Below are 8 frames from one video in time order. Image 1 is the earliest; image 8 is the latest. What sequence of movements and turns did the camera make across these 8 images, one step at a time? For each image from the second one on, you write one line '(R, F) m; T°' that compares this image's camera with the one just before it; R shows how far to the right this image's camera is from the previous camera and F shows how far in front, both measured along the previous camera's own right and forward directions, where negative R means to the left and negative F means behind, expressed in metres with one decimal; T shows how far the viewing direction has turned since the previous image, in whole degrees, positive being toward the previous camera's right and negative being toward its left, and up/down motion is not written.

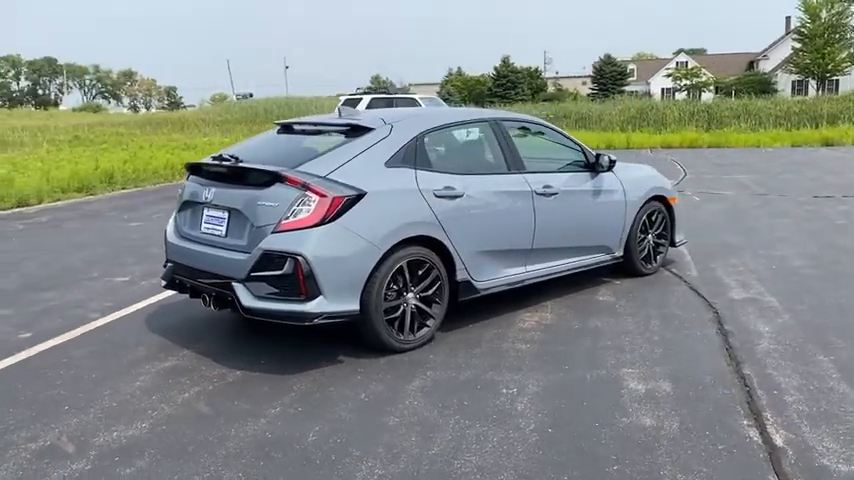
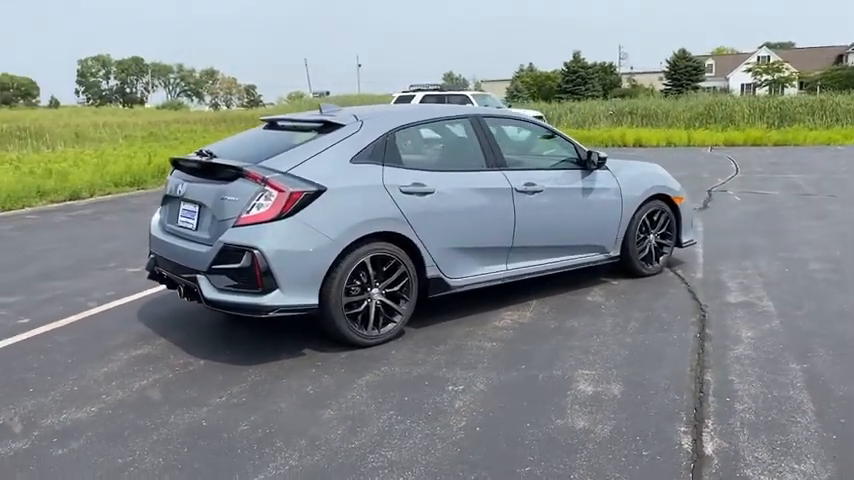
(+0.7, 0.0) m; -5°
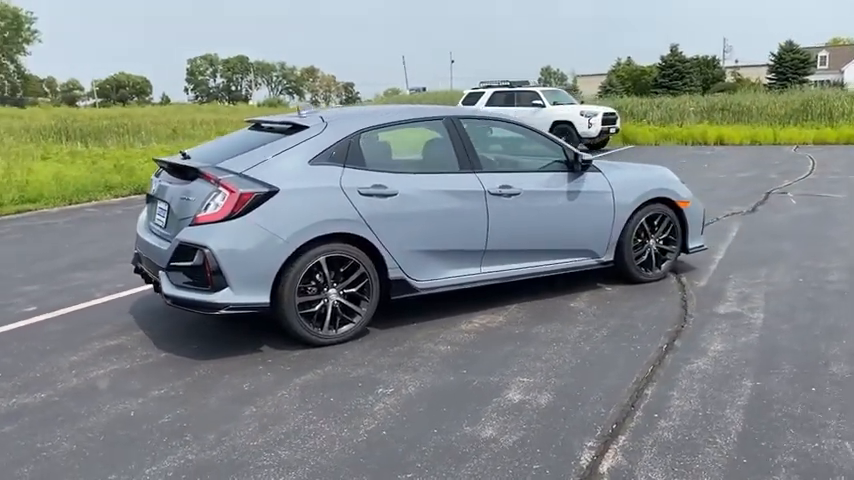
(+1.0, +0.1) m; -7°
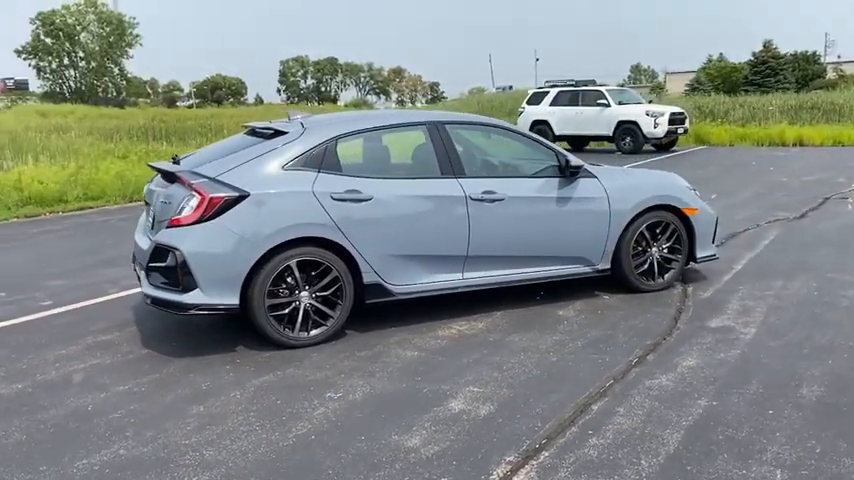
(+0.8, 0.0) m; -6°
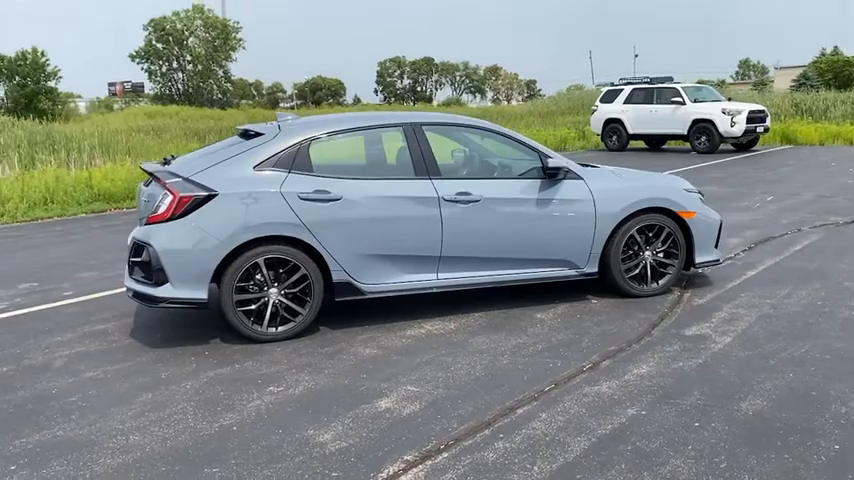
(+0.9, 0.0) m; -7°
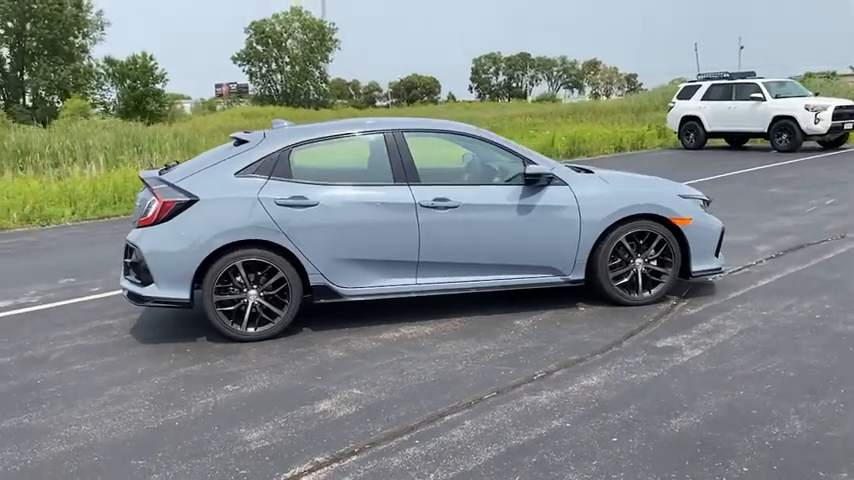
(+0.9, 0.0) m; -7°
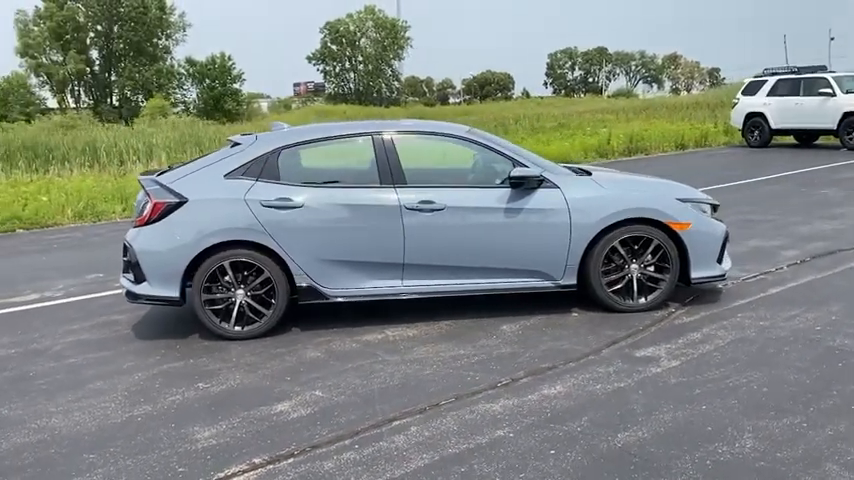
(+0.7, 0.0) m; -6°
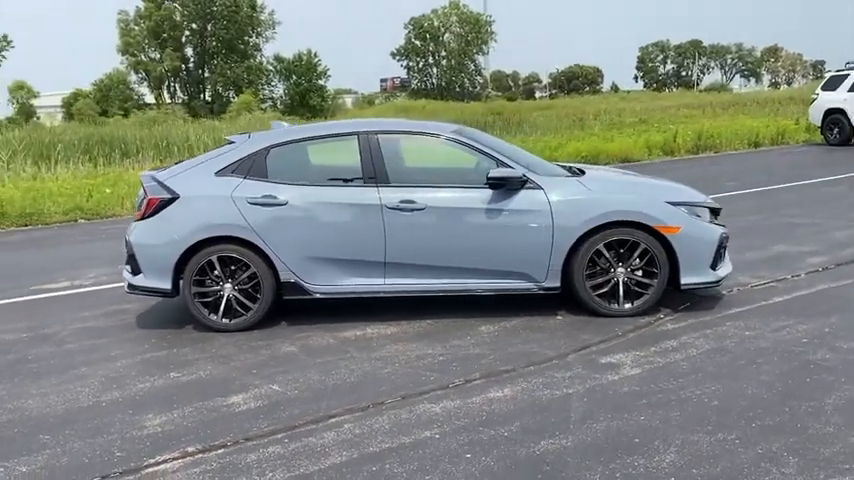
(+0.8, 0.0) m; -6°
